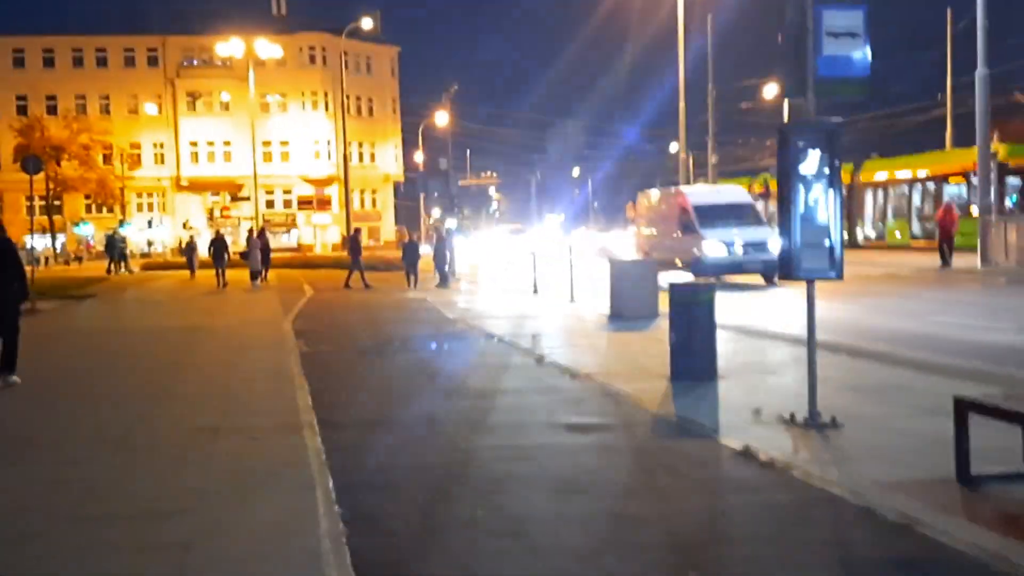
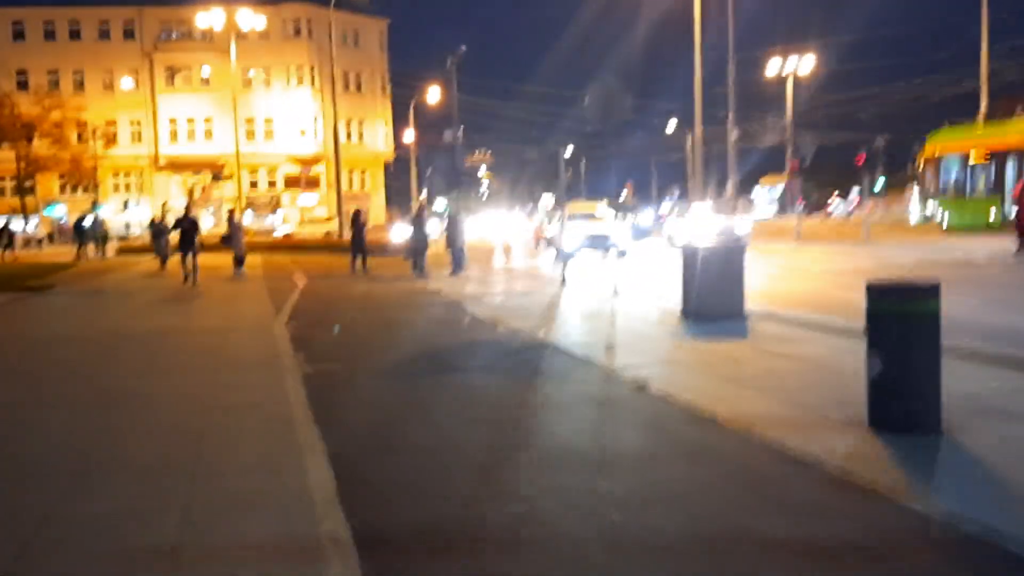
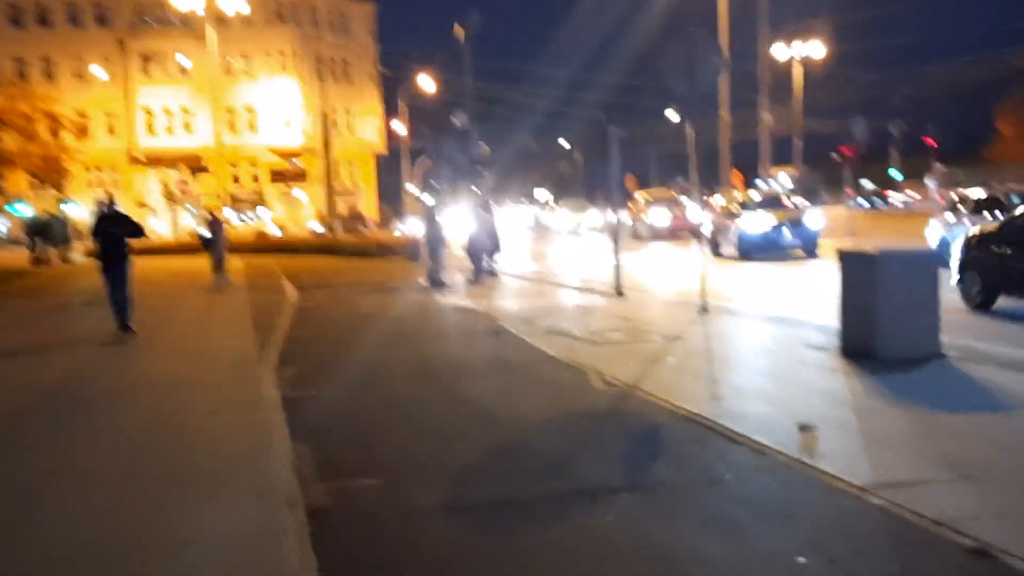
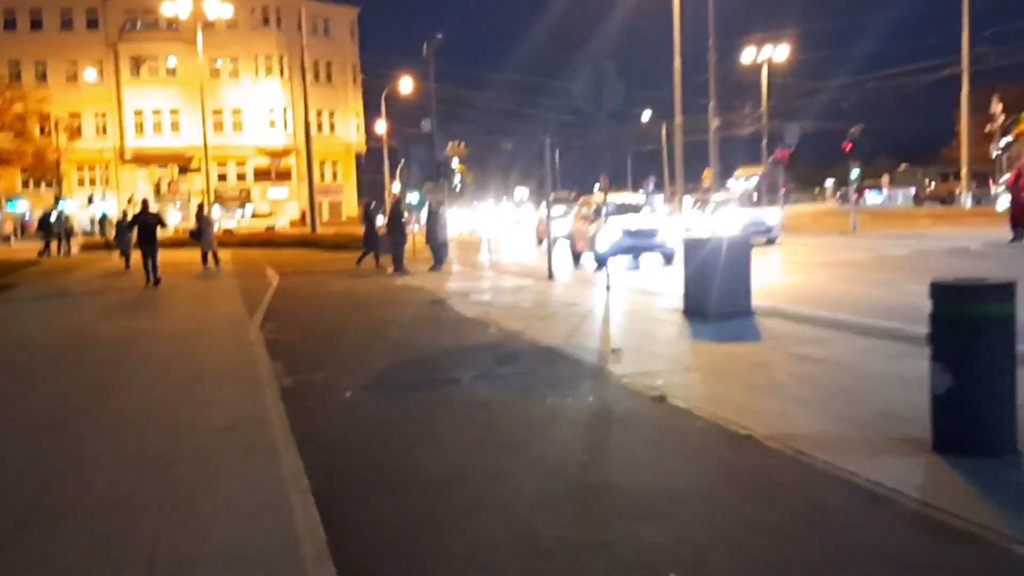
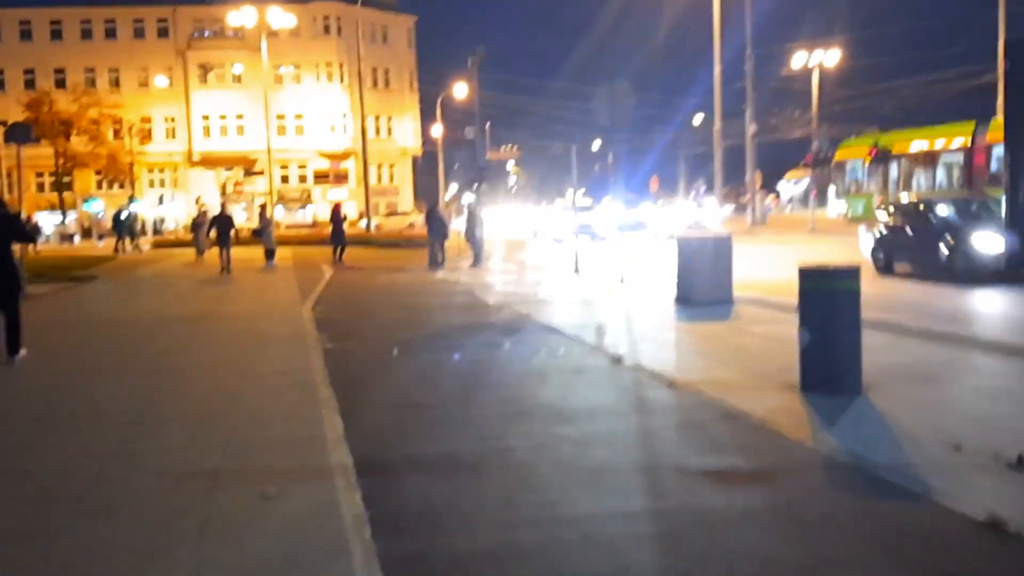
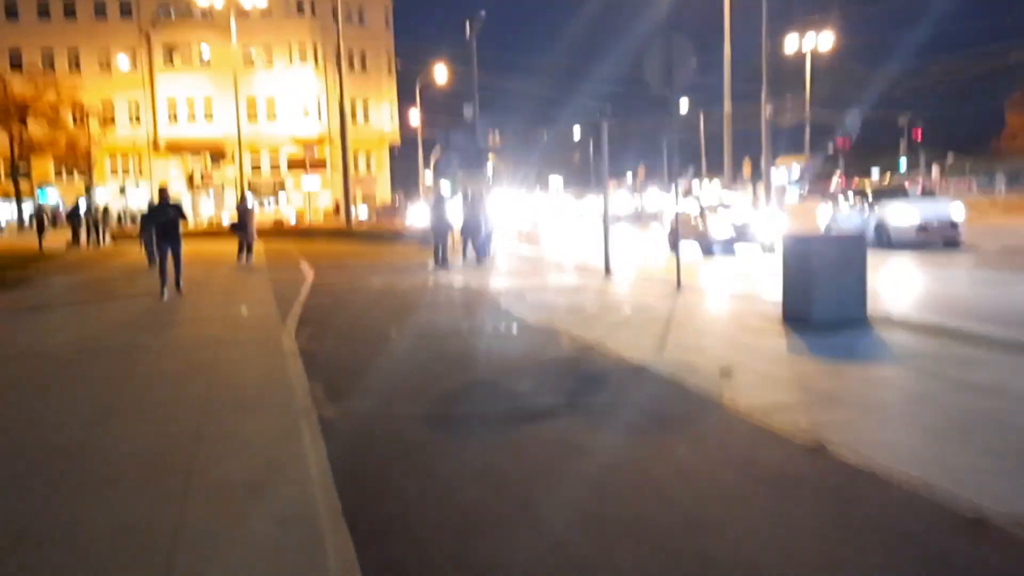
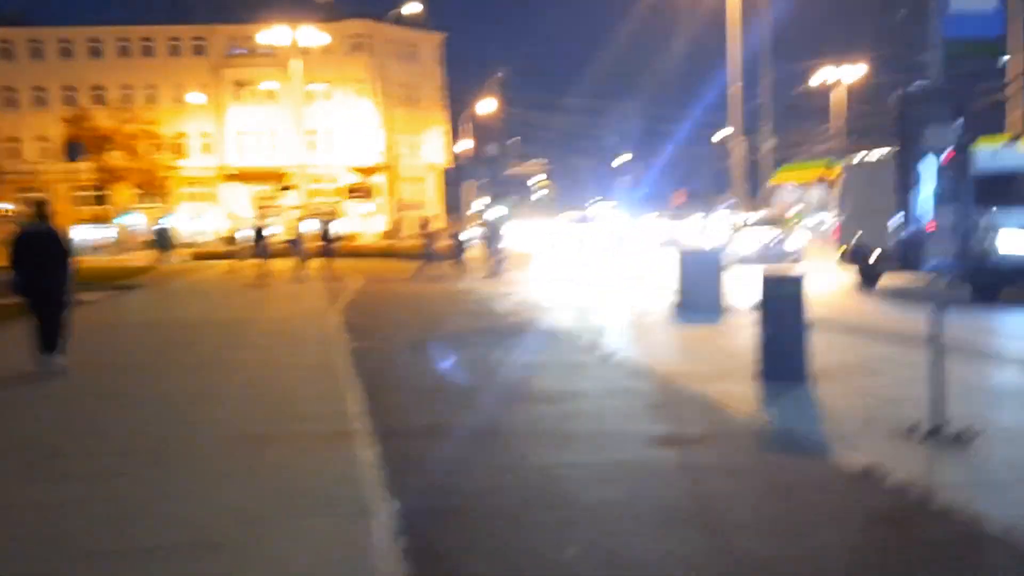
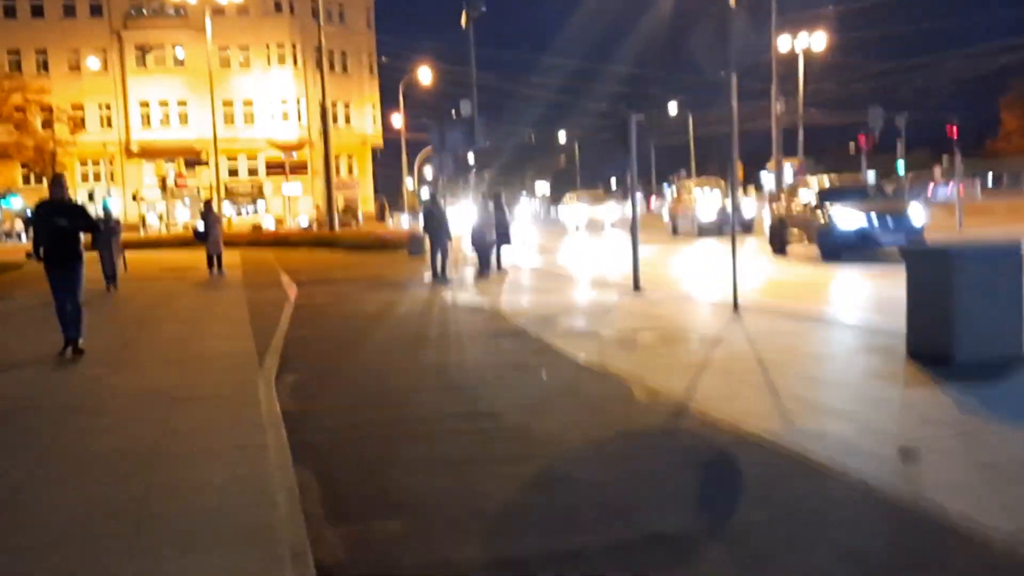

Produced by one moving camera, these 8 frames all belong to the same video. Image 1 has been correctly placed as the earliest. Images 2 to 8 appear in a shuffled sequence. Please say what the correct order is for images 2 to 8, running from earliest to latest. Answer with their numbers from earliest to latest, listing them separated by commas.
7, 5, 2, 4, 6, 3, 8
